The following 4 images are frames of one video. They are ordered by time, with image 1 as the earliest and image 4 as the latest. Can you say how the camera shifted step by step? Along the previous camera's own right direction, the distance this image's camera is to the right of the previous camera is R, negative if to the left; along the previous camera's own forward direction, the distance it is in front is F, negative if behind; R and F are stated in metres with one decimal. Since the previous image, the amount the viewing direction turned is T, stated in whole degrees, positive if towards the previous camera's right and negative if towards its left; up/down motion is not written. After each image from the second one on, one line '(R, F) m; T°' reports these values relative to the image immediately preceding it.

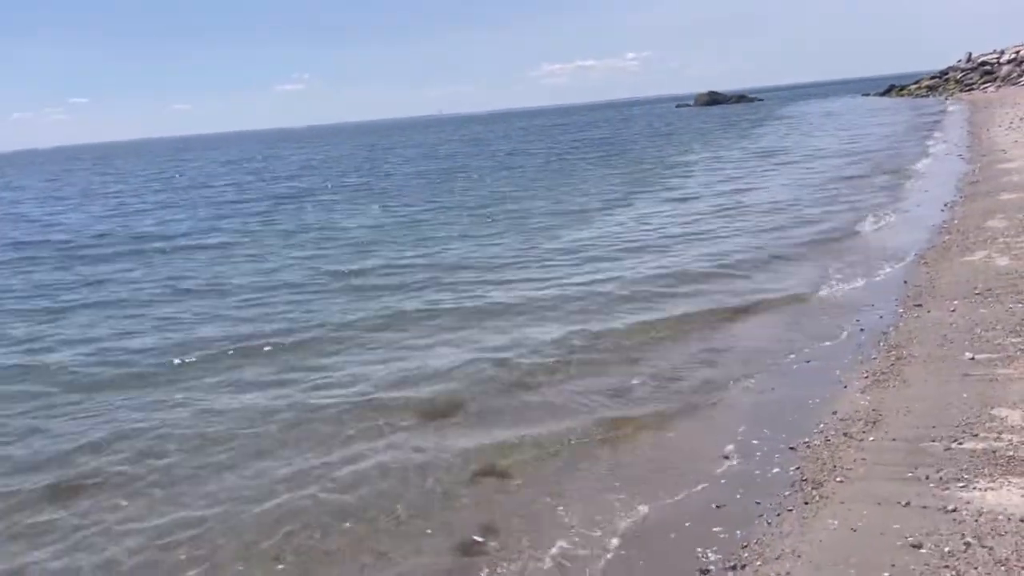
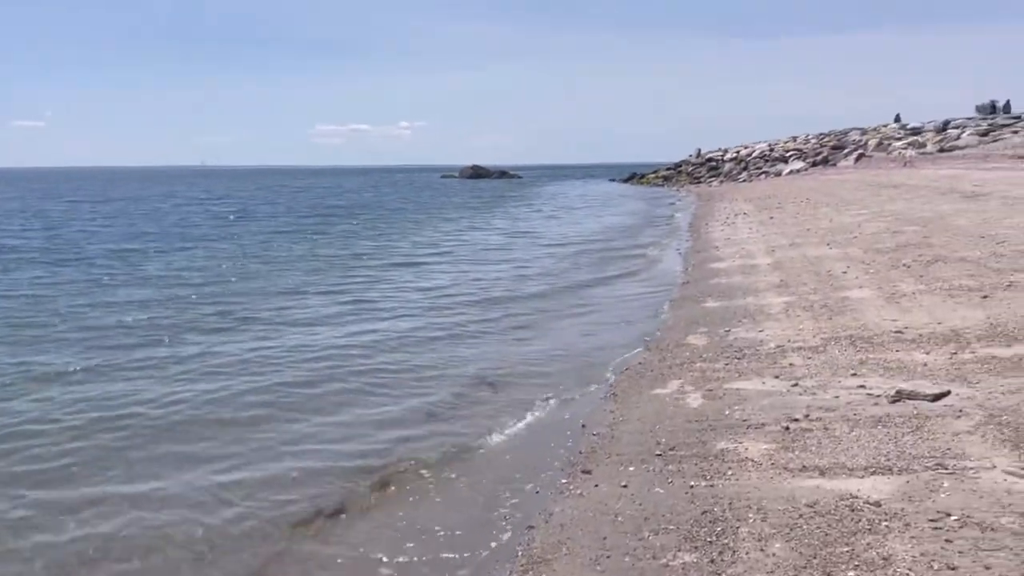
(+1.5, +2.2) m; +16°
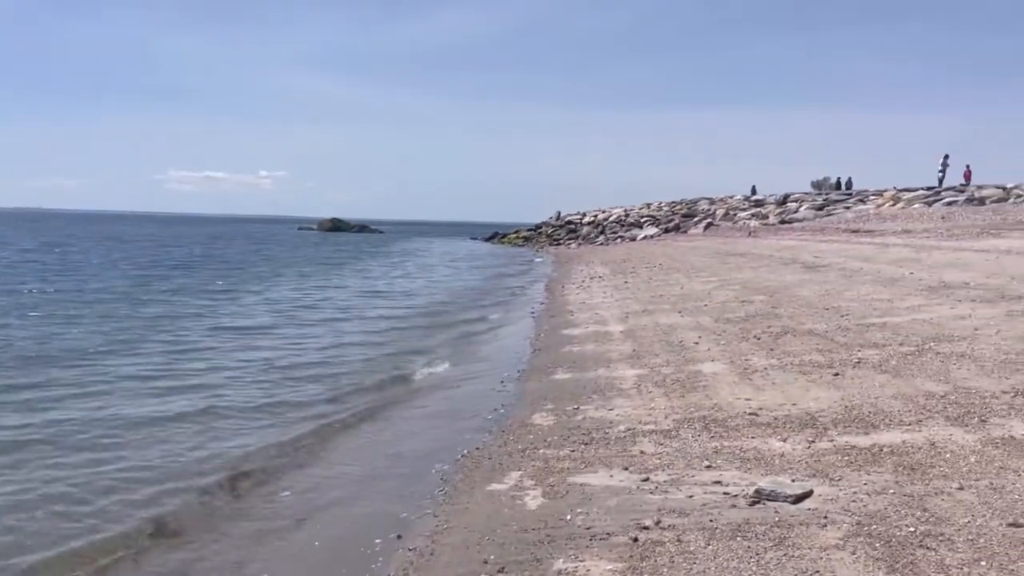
(+0.4, +1.1) m; +9°
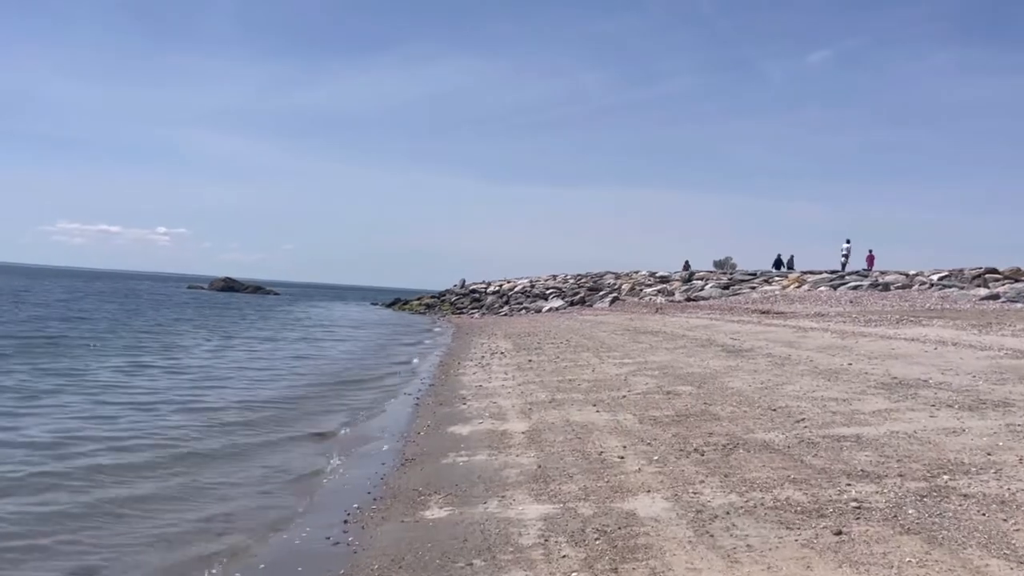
(+0.5, +3.7) m; +6°
